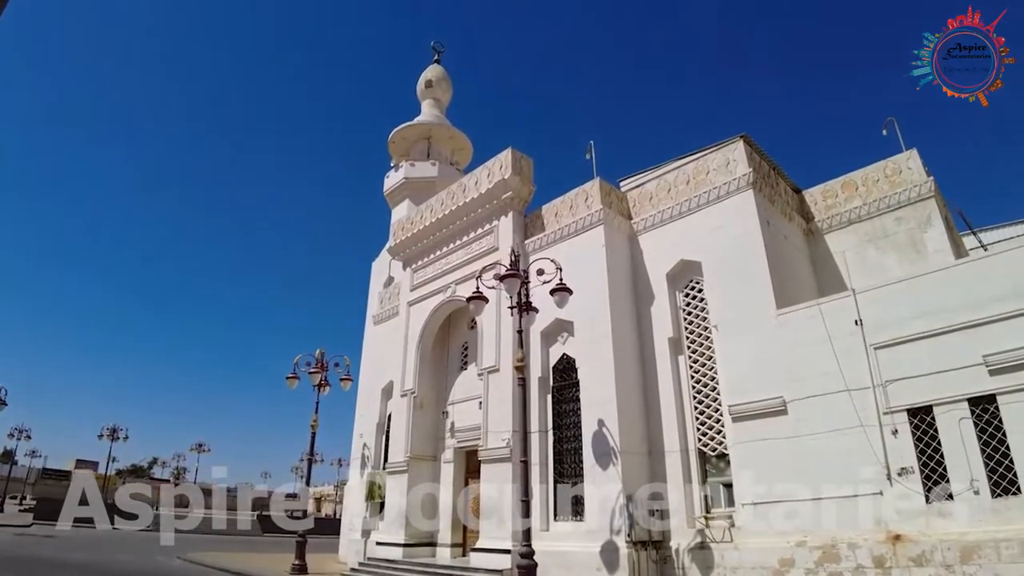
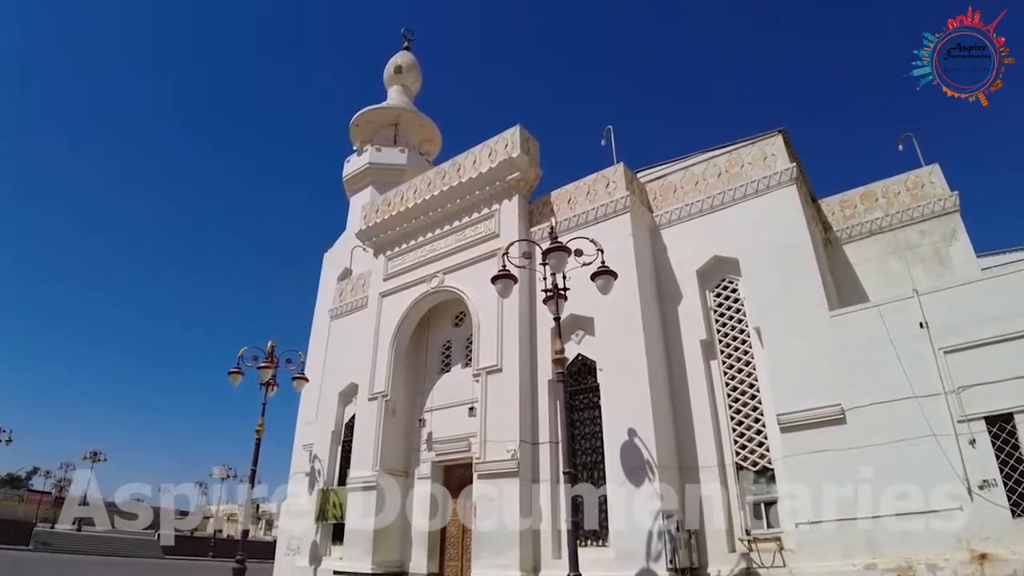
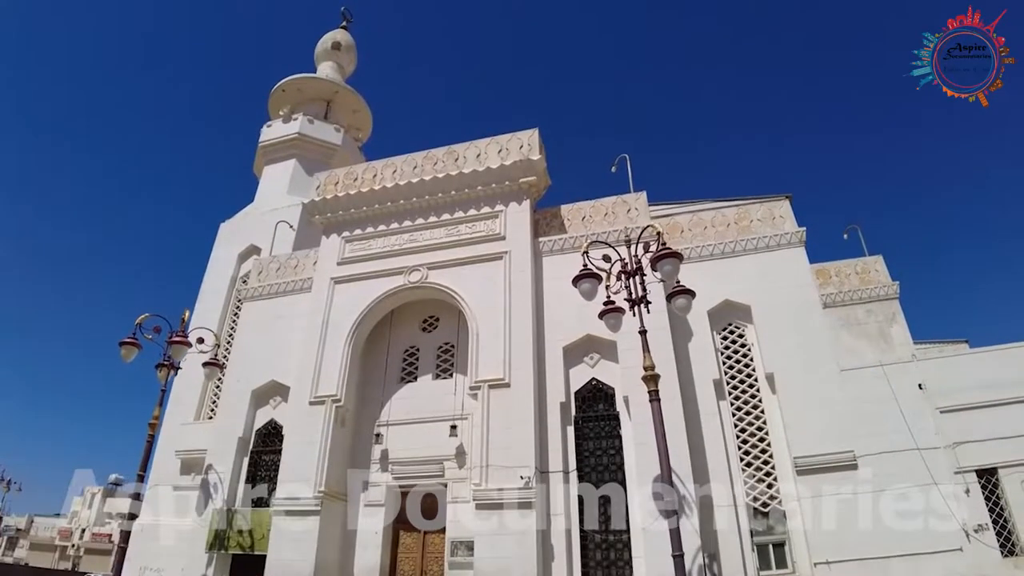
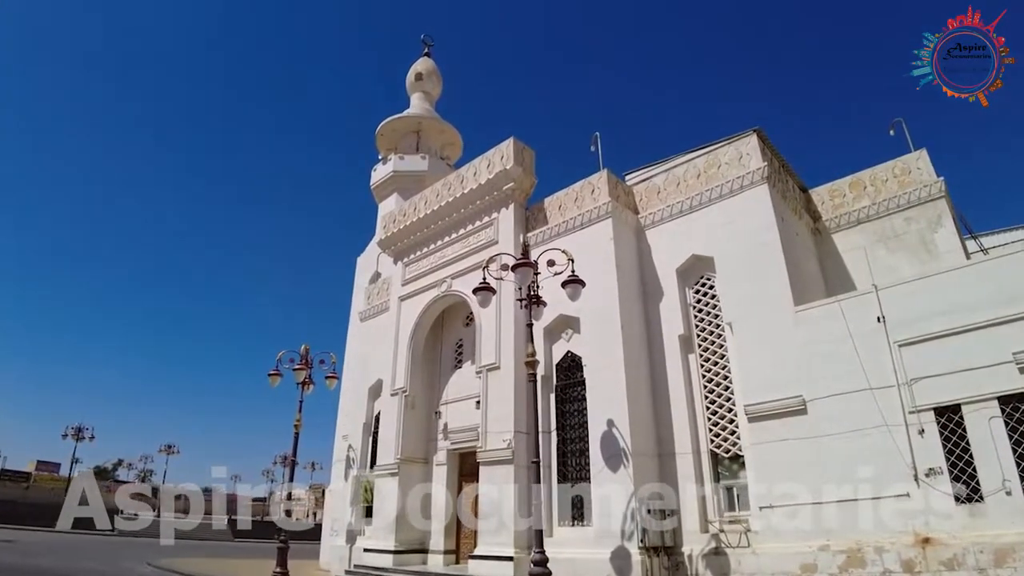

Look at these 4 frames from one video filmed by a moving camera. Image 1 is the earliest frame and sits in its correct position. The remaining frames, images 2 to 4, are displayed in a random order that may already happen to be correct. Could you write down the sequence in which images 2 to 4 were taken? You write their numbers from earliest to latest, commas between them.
4, 2, 3
